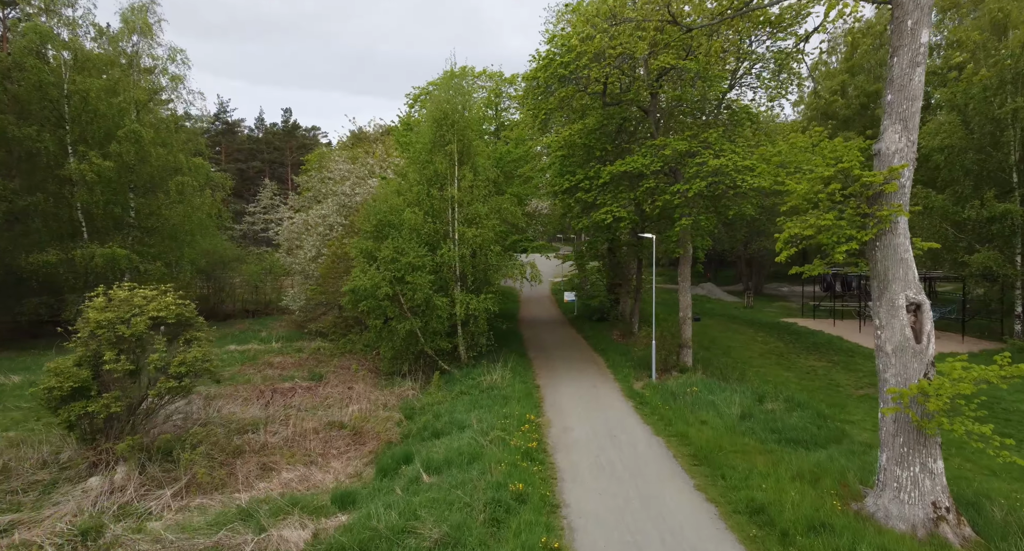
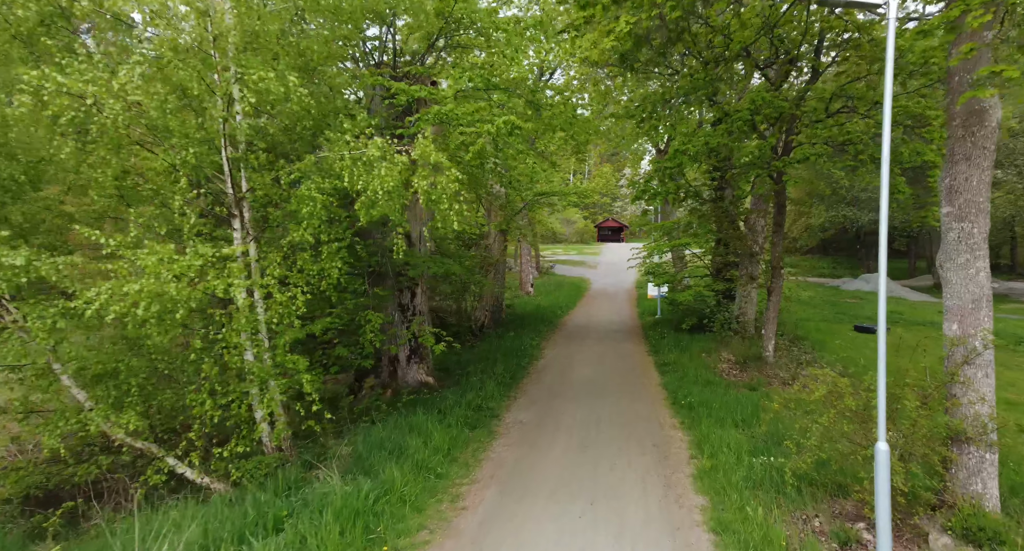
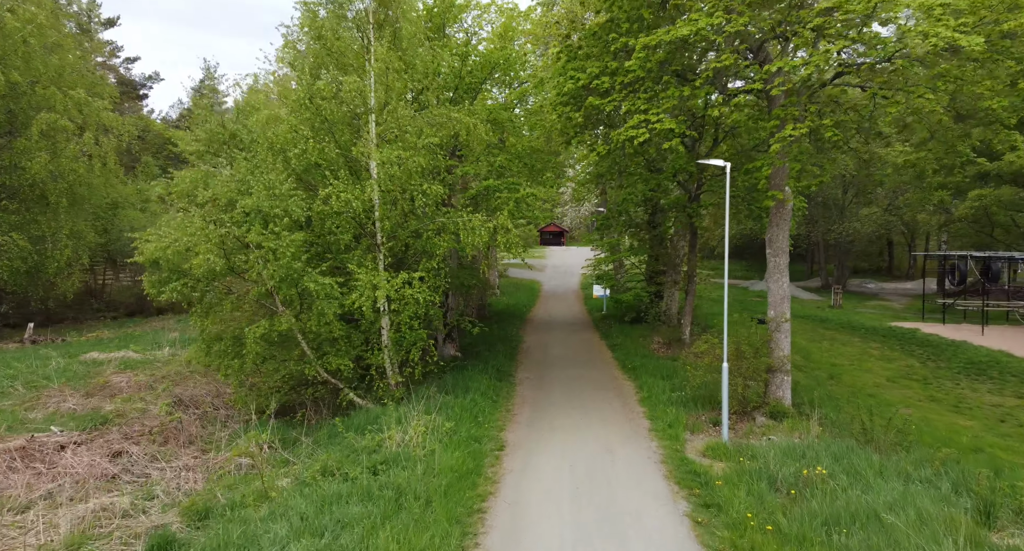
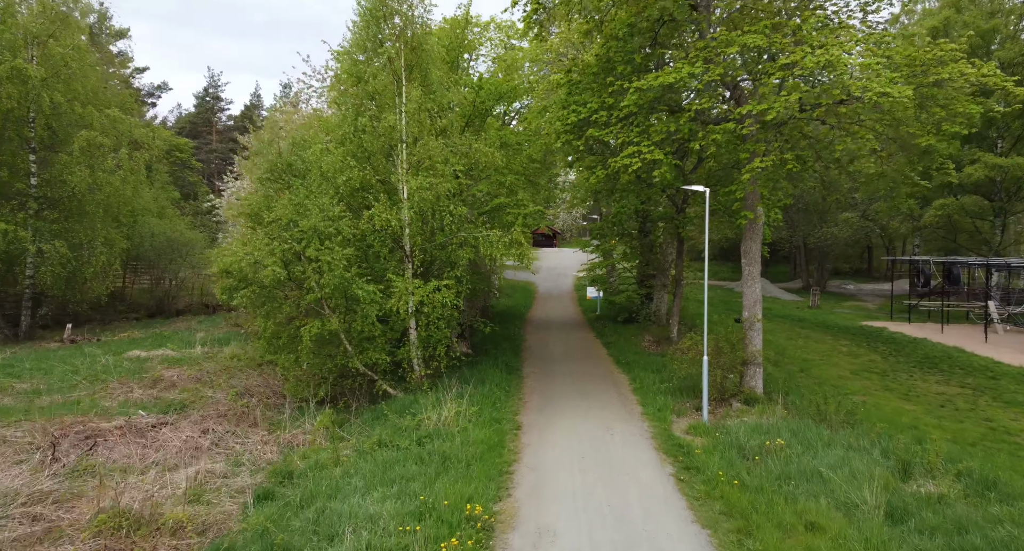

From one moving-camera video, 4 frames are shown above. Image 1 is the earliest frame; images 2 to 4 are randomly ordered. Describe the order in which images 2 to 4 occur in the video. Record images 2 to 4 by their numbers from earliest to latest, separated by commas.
4, 3, 2
